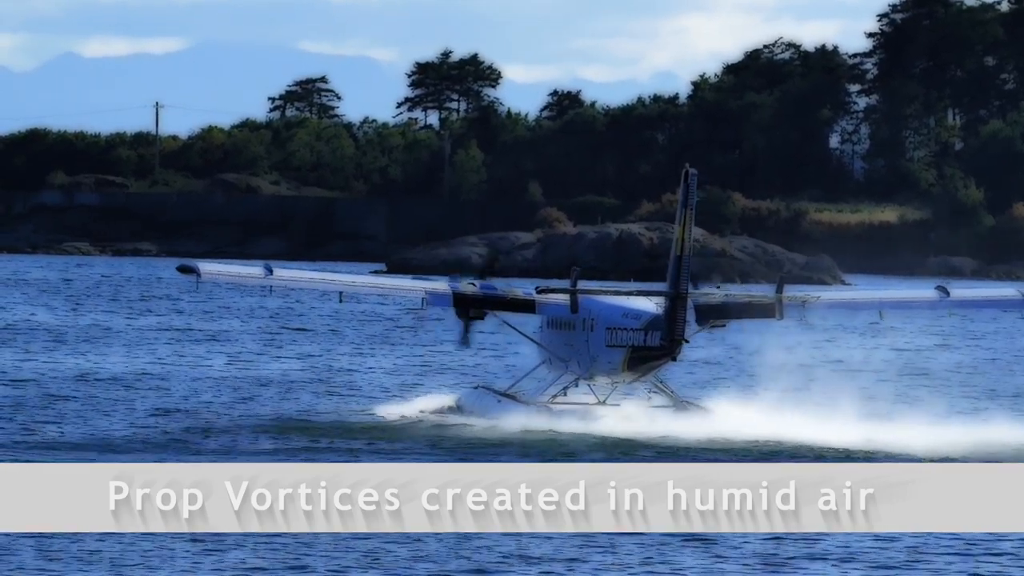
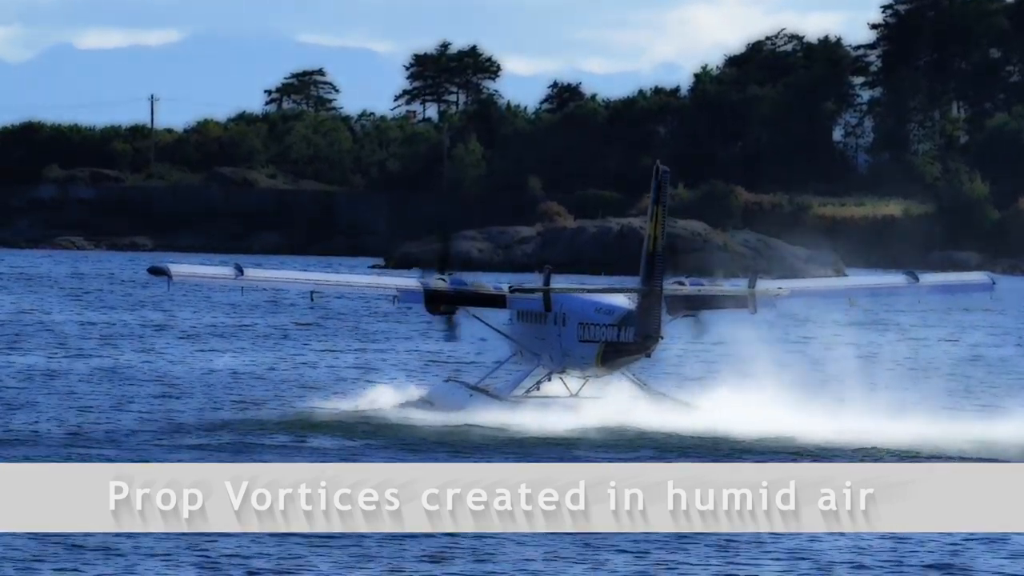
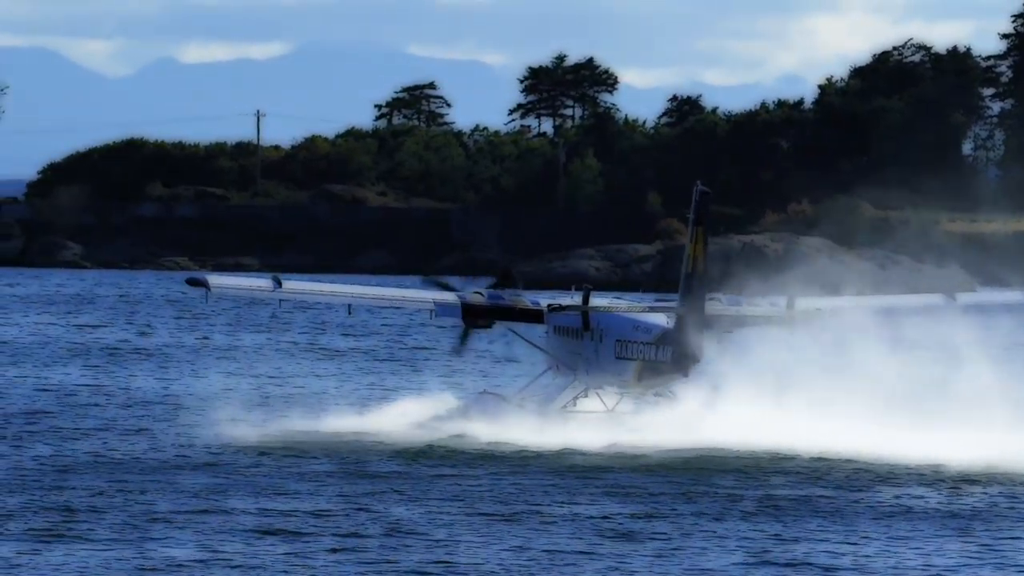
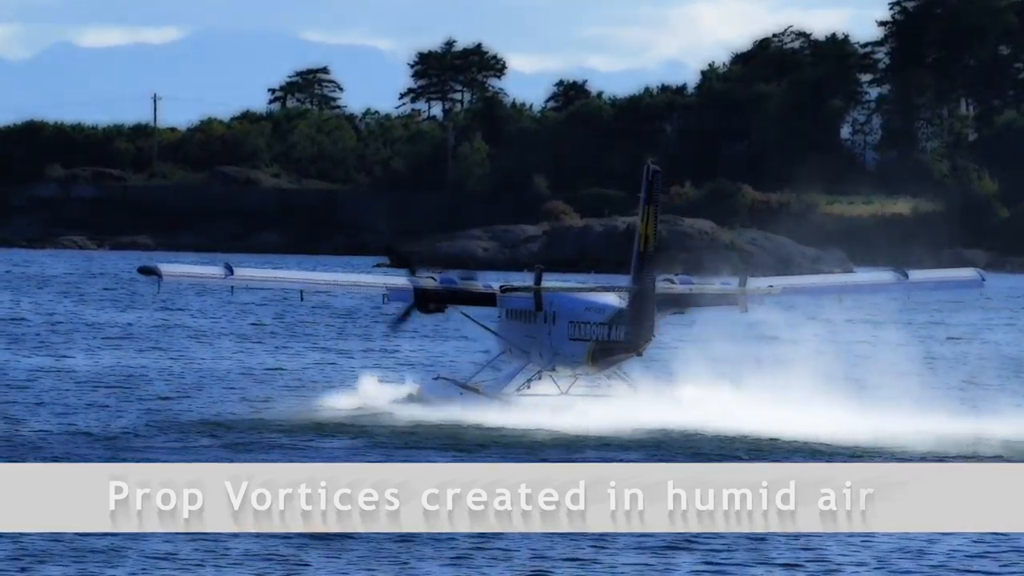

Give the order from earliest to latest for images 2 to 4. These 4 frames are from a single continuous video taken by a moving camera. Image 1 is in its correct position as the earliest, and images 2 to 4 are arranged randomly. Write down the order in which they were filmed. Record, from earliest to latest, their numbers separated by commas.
2, 4, 3
